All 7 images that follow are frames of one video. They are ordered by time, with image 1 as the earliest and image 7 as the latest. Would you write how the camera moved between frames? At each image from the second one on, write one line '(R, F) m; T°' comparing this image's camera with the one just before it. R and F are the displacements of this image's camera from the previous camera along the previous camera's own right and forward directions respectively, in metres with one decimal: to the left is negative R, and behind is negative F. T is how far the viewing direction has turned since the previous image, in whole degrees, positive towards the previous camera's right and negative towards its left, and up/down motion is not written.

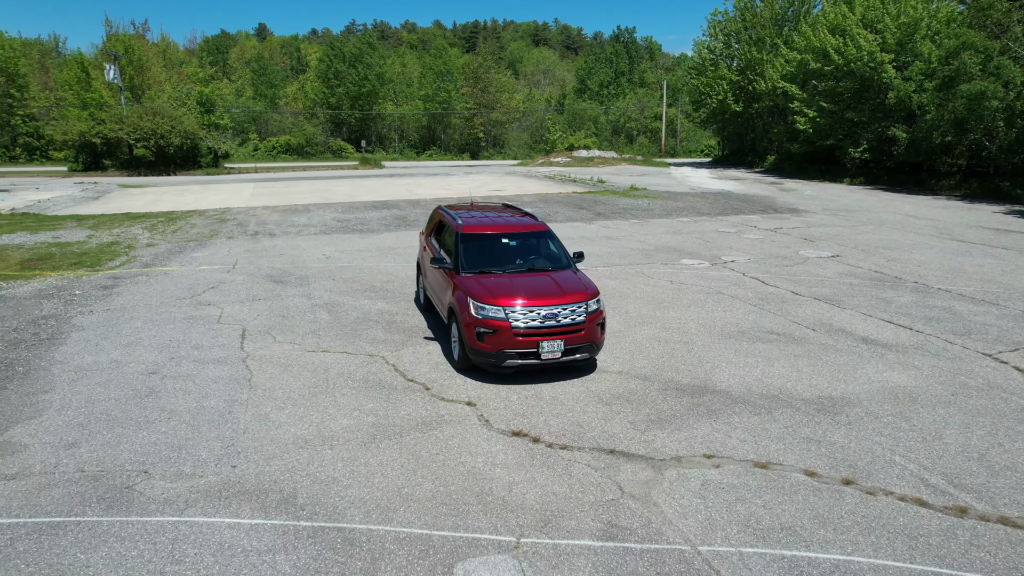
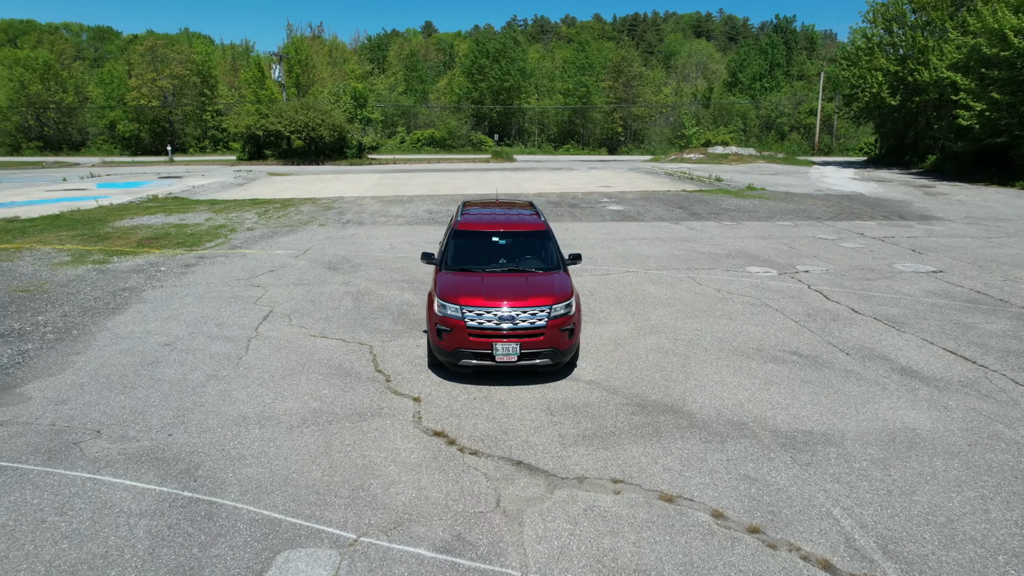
(+2.1, +0.4) m; -13°
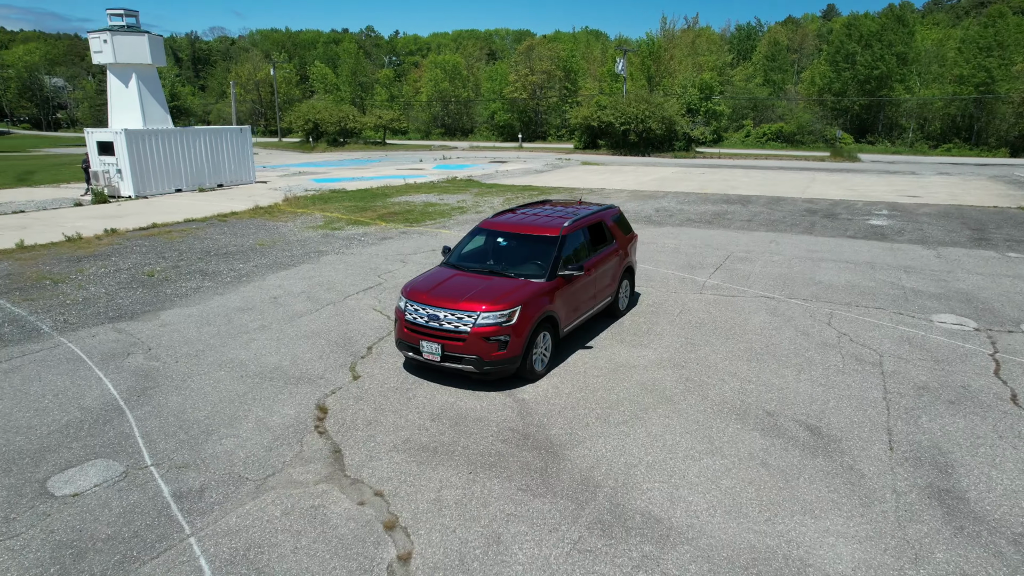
(+4.3, +1.4) m; -32°
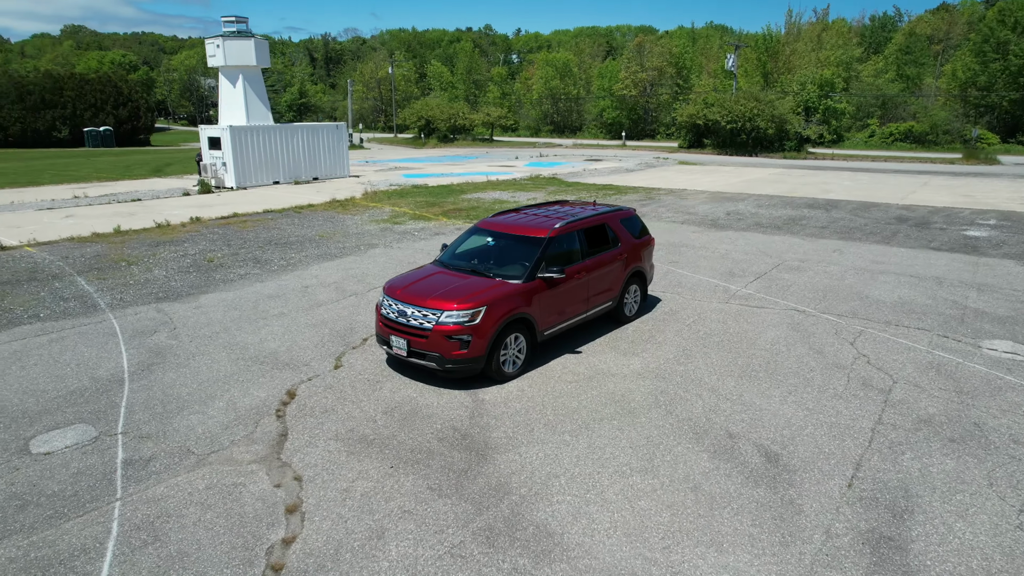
(+1.6, +0.2) m; -10°
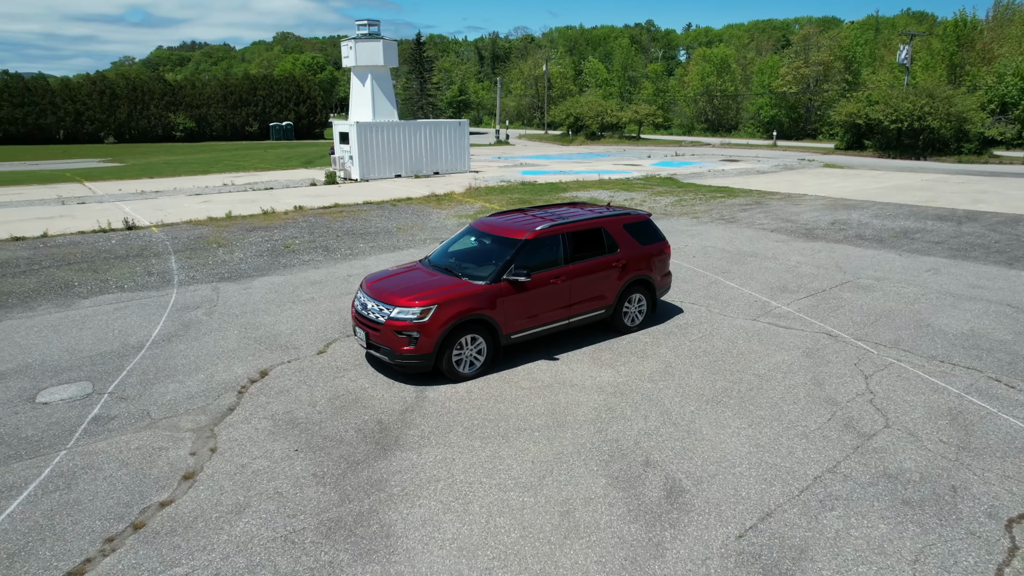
(+2.2, +0.3) m; -14°
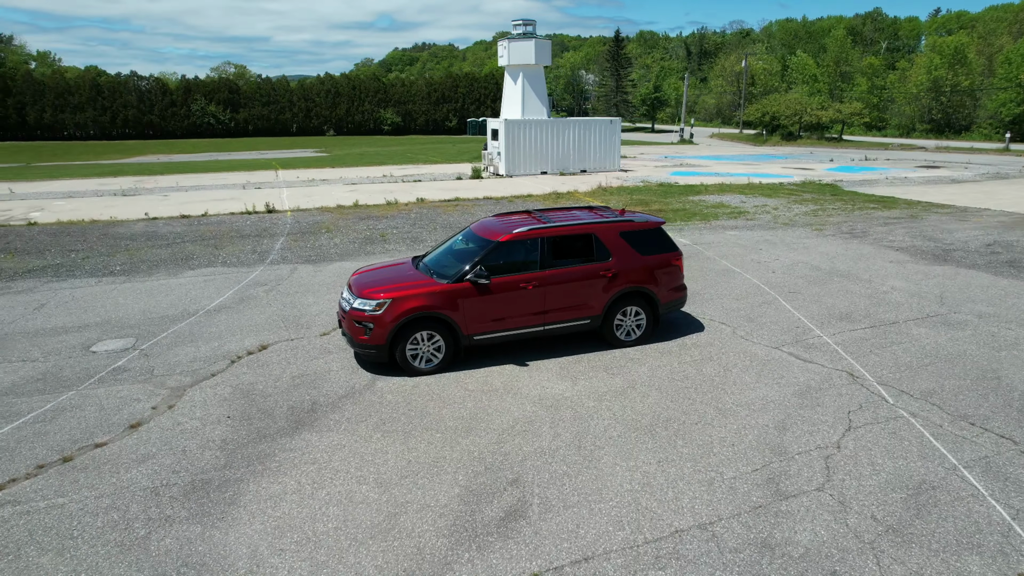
(+2.7, +0.5) m; -17°
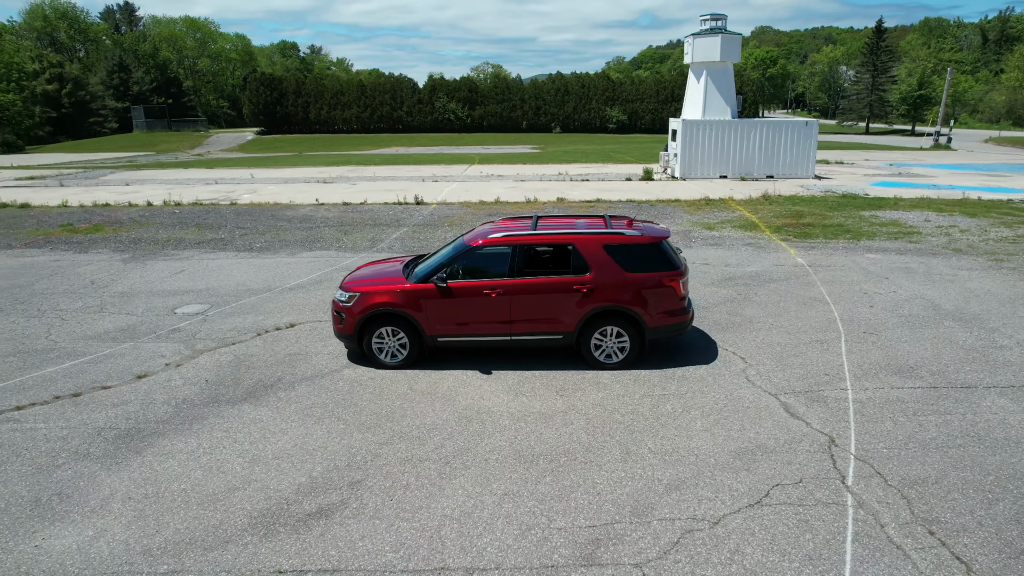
(+3.1, +0.7) m; -21°
